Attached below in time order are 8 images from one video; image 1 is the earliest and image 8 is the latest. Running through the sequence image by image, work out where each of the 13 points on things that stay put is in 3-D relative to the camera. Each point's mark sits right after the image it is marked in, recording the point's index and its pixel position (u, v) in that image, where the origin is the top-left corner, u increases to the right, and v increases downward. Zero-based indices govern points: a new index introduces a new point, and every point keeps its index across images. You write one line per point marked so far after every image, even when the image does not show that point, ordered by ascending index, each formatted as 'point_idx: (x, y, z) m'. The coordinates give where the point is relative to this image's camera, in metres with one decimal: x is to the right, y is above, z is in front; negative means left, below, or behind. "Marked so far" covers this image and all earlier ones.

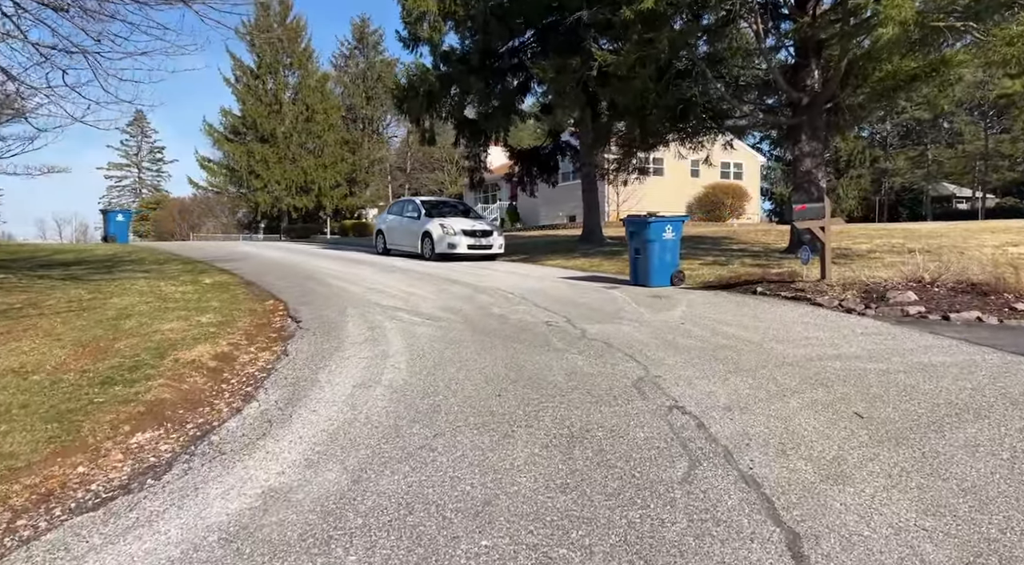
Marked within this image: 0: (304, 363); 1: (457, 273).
0: (-1.8, -0.7, +5.6) m
1: (-1.0, +0.2, +12.6) m
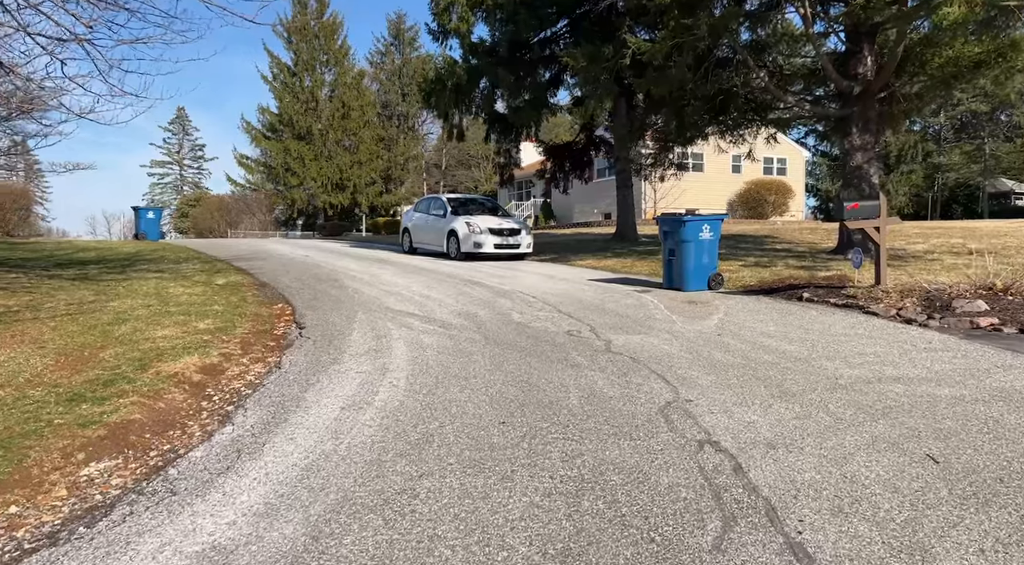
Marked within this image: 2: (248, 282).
0: (-1.7, -0.7, +5.1) m
1: (-0.6, +0.1, +12.0) m
2: (-4.0, 0.0, +10.0) m
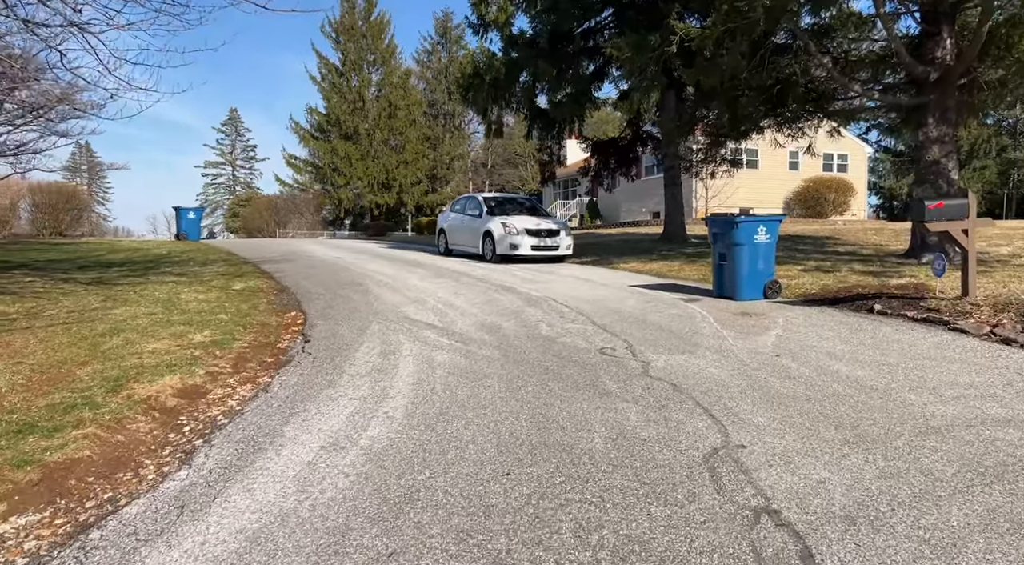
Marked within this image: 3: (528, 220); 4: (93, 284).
0: (-1.6, -0.8, +4.4) m
1: (+0.1, +0.1, +11.3) m
2: (-3.5, -0.1, +9.5) m
3: (+0.3, +1.4, +14.5) m
4: (-5.6, 0.0, +8.8) m
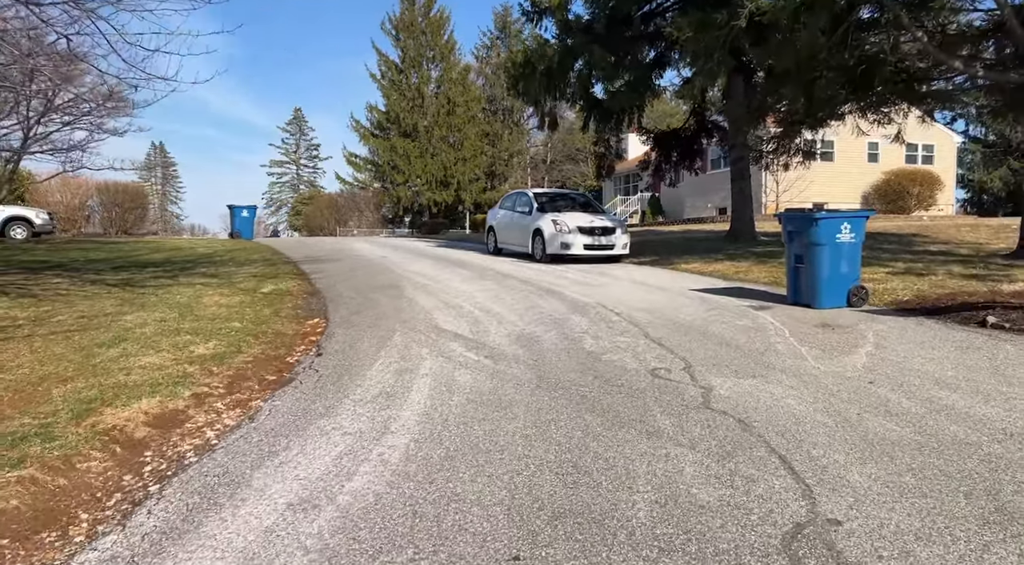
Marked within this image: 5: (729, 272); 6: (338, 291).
0: (-1.4, -0.9, +3.7) m
1: (+0.8, 0.0, +10.4) m
2: (-2.9, -0.1, +9.0) m
3: (+1.4, +1.3, +13.6) m
4: (-5.0, -0.1, +8.4) m
5: (+3.9, +0.2, +11.7) m
6: (-2.4, -0.1, +9.1) m
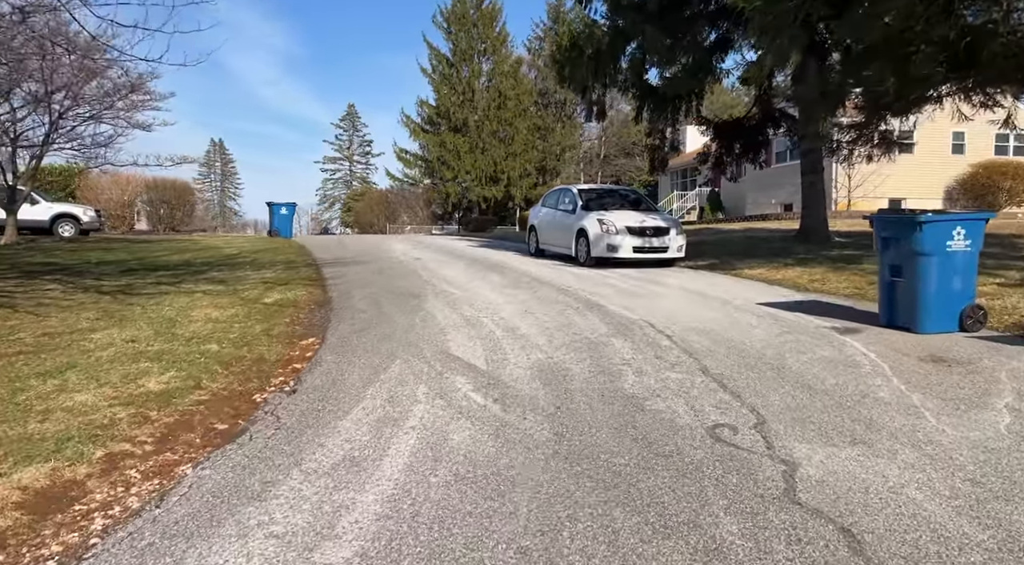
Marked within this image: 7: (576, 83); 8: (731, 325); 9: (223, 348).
0: (-1.5, -1.1, +2.6) m
1: (+1.3, -0.1, +9.1) m
2: (-2.5, -0.2, +8.0) m
3: (+2.2, +1.2, +12.3) m
4: (-4.7, -0.1, +7.7) m
5: (+4.5, +0.1, +10.2) m
6: (-2.0, -0.2, +8.1) m
7: (+1.5, +4.7, +15.6) m
8: (+2.3, -0.4, +6.7) m
9: (-2.4, -0.5, +5.6) m
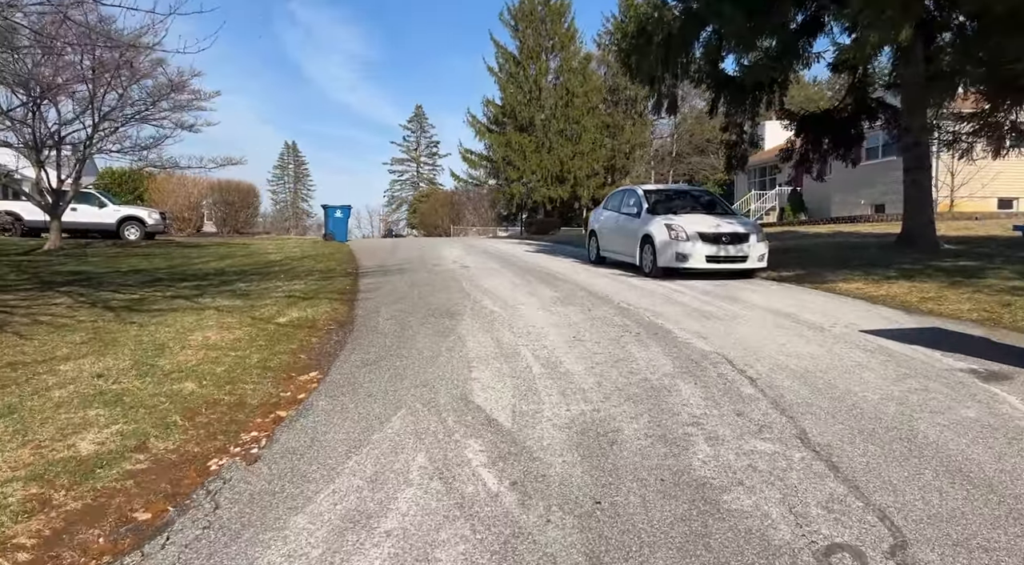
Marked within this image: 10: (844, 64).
0: (-1.5, -1.2, +1.6) m
1: (+1.9, -0.3, +7.8) m
2: (-2.0, -0.4, +7.1) m
3: (+3.1, +1.0, +10.8) m
4: (-4.2, -0.3, +6.9) m
5: (+5.2, -0.2, +8.5) m
6: (-1.5, -0.4, +7.1) m
7: (+2.9, +4.5, +14.1) m
8: (+2.6, -0.7, +5.3) m
9: (-2.2, -0.7, +4.7) m
10: (+7.2, +4.8, +14.4) m
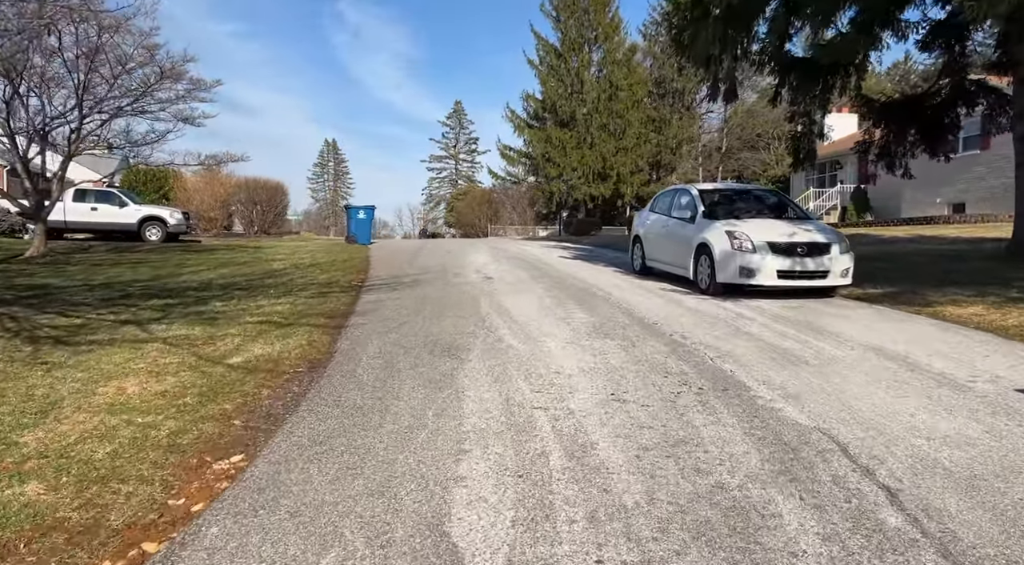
0: (-1.7, -1.5, +0.1) m
1: (+2.2, -0.6, +6.0) m
2: (-1.8, -0.6, +5.5) m
3: (+3.5, +0.7, +8.9) m
4: (-4.0, -0.5, +5.5) m
5: (+5.4, -0.5, +6.5) m
6: (-1.3, -0.7, +5.5) m
7: (+3.5, +4.2, +12.3) m
8: (+2.6, -0.9, +3.5) m
9: (-2.2, -1.0, +3.1) m
10: (+7.9, +4.5, +12.2) m
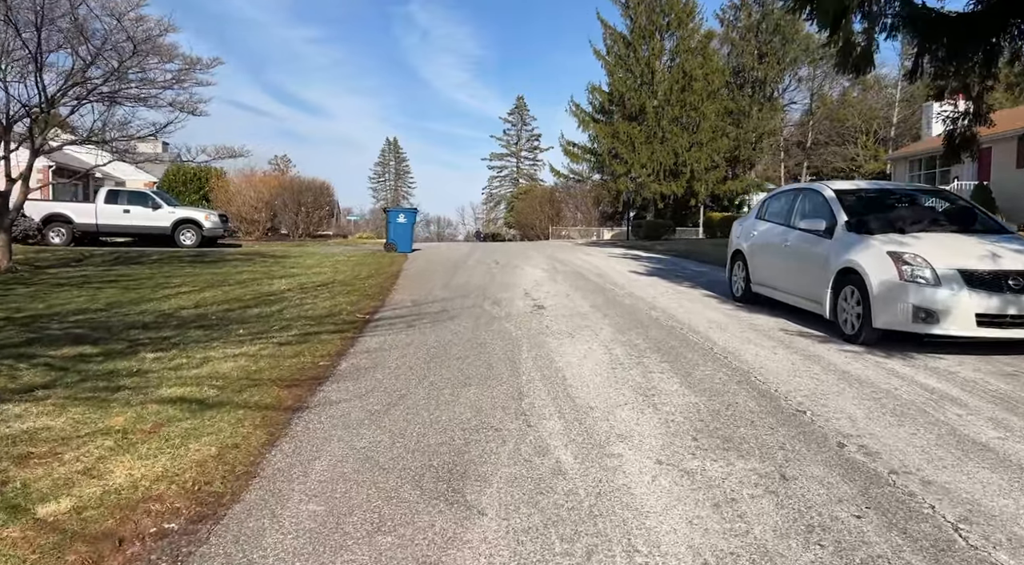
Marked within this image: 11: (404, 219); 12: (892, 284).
0: (-2.0, -1.9, -2.4) m
1: (+2.4, -1.0, +3.1) m
2: (-1.6, -1.0, +3.1) m
3: (+4.1, +0.3, +5.9) m
4: (-3.8, -0.9, +3.3) m
5: (+5.7, -0.9, +3.3) m
6: (-1.1, -1.1, +3.0) m
7: (+4.4, +3.8, +9.2) m
8: (+2.6, -1.4, +0.6) m
9: (-2.2, -1.4, +0.7) m
10: (+8.8, +4.0, +8.8) m
11: (-2.7, +1.6, +16.4) m
12: (+3.4, 0.0, +5.9) m
